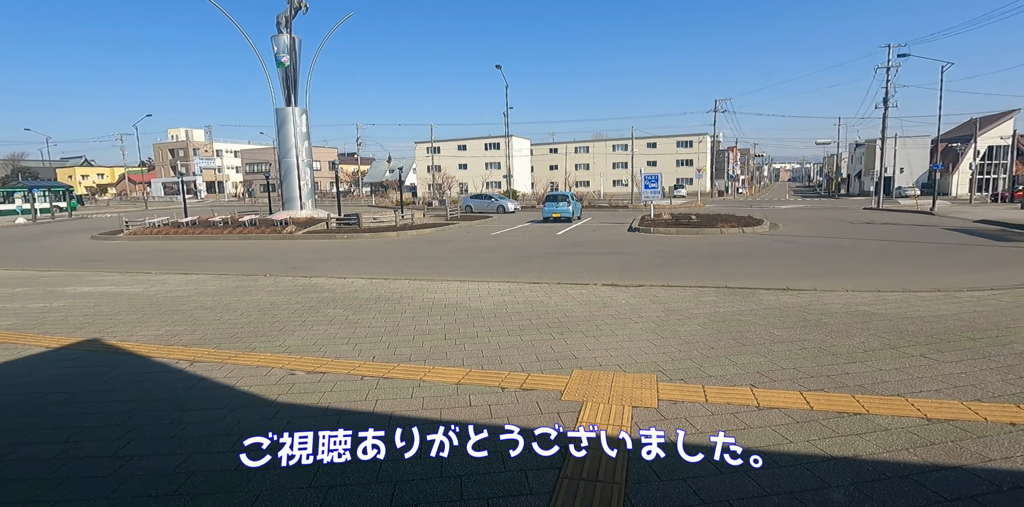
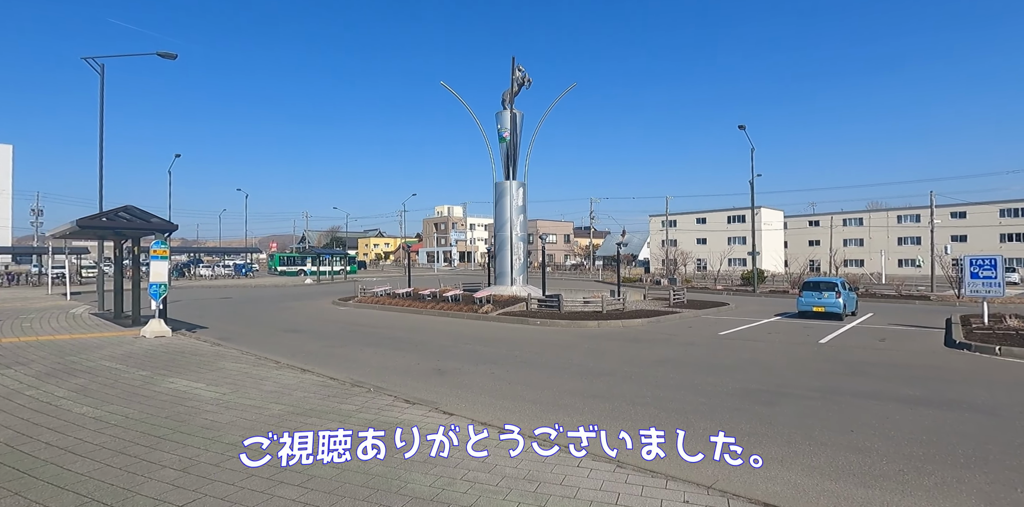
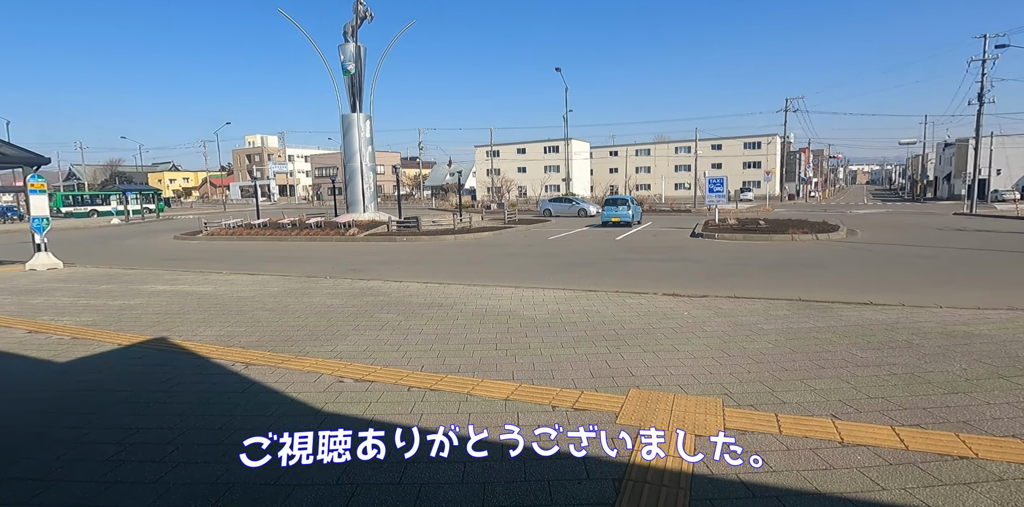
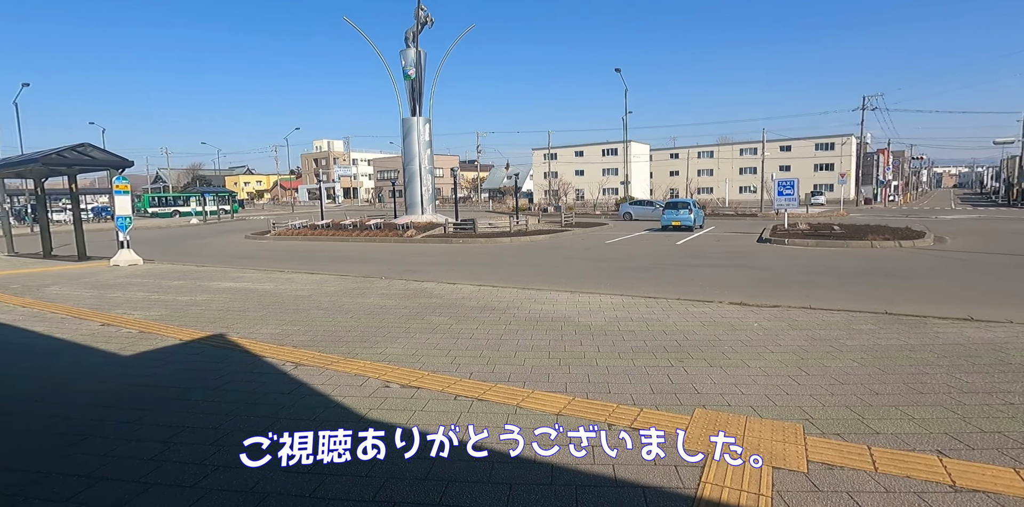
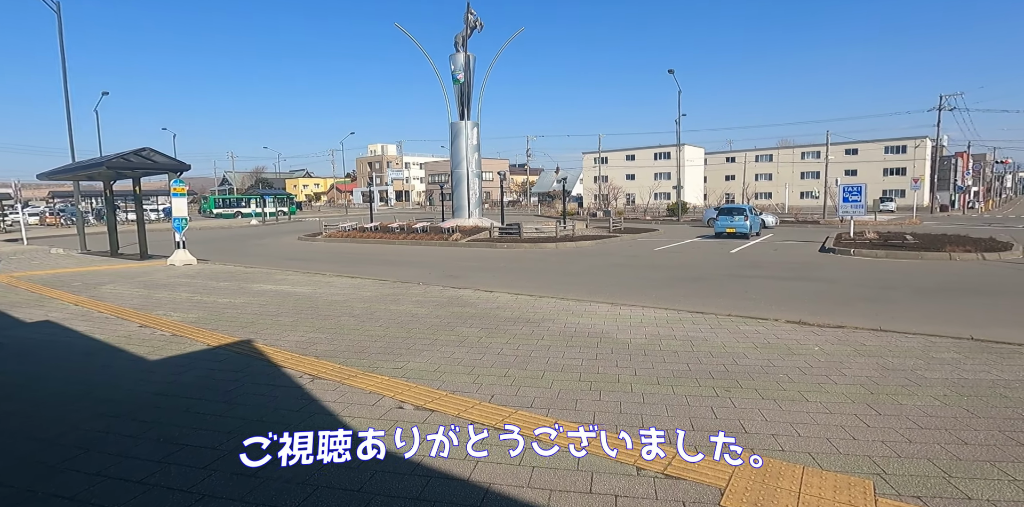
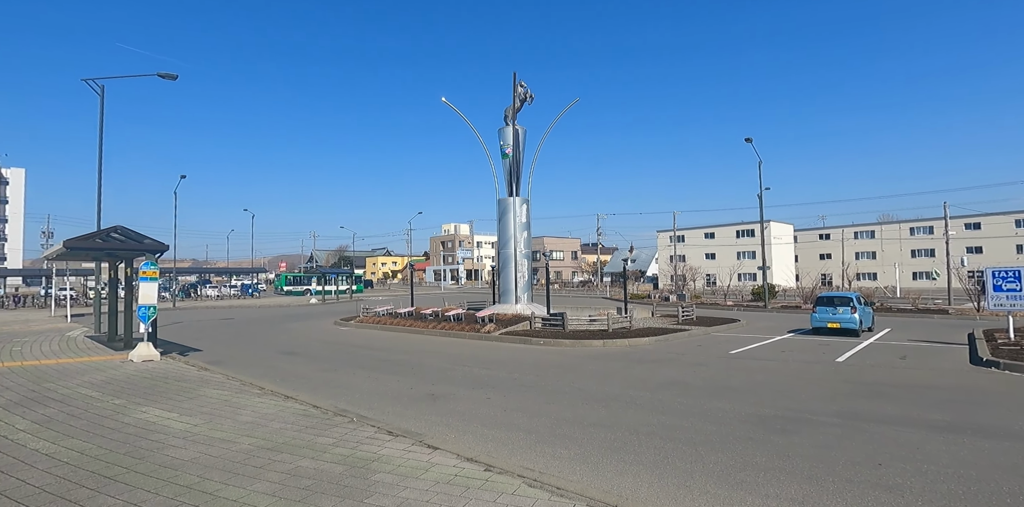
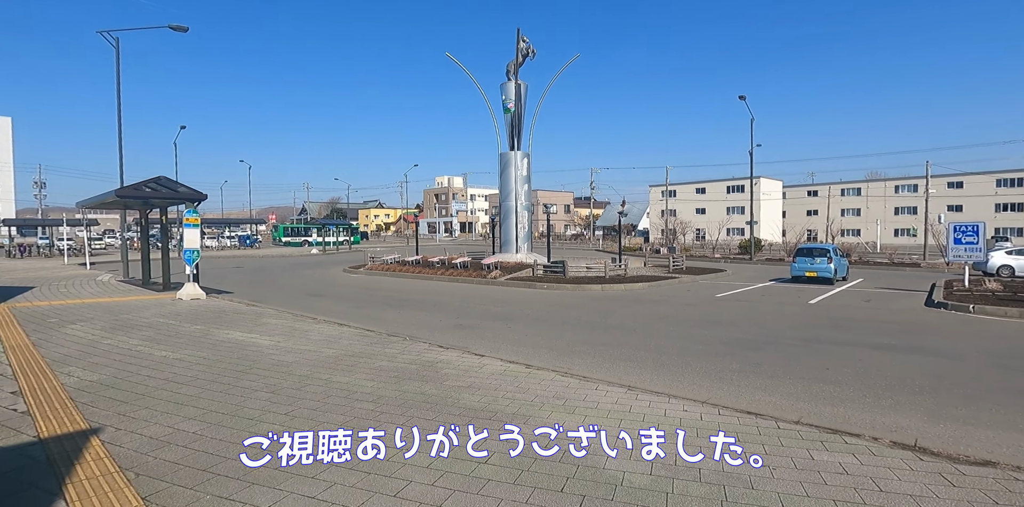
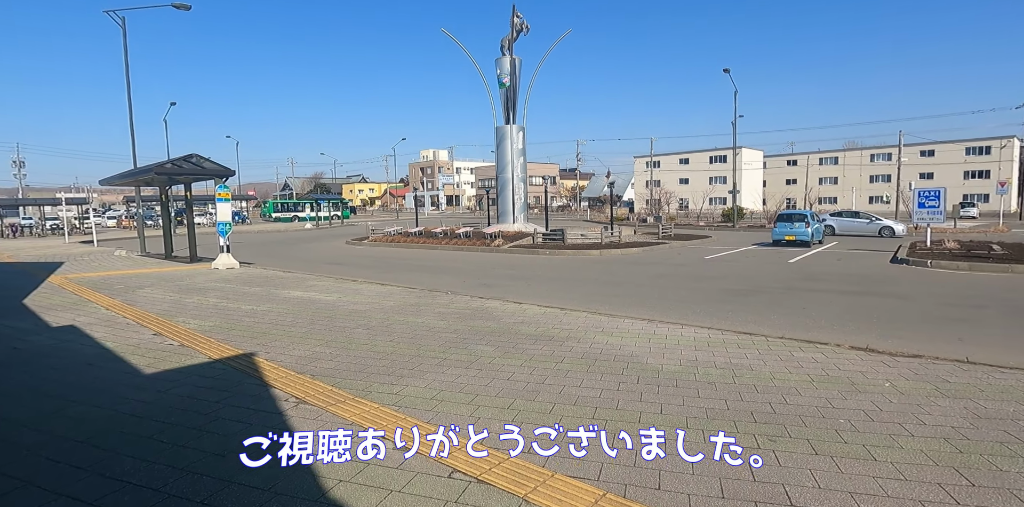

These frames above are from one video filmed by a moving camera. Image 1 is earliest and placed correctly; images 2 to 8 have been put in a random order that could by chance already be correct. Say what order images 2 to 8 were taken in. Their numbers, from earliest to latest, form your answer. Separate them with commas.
3, 4, 5, 8, 7, 2, 6
